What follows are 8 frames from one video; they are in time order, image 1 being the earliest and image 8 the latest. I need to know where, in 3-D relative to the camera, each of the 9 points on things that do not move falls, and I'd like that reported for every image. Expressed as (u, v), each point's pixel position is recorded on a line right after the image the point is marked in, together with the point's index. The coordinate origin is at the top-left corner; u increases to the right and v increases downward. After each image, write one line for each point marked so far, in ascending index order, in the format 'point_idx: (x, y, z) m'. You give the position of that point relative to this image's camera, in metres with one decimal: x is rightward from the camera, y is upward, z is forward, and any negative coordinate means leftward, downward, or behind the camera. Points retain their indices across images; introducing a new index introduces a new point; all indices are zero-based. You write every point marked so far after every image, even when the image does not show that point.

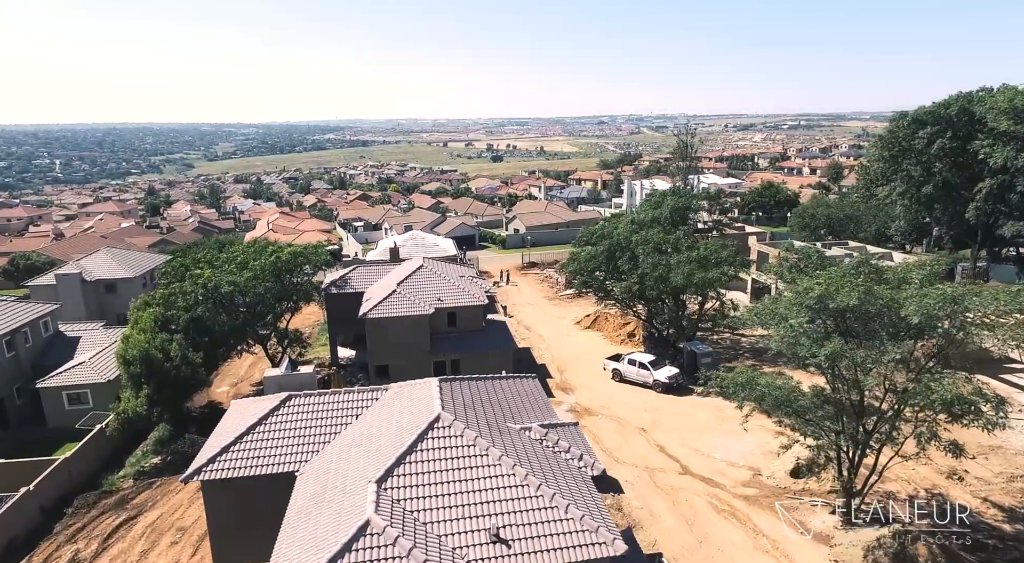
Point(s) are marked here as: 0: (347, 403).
0: (-3.8, -2.8, +14.3) m
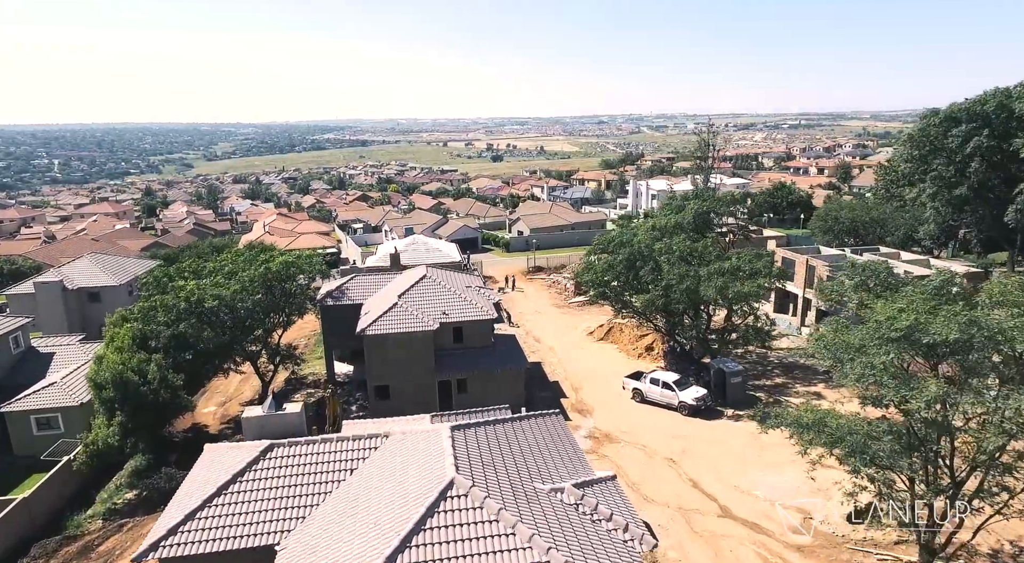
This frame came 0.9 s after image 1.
0: (-3.3, -3.3, +12.0) m
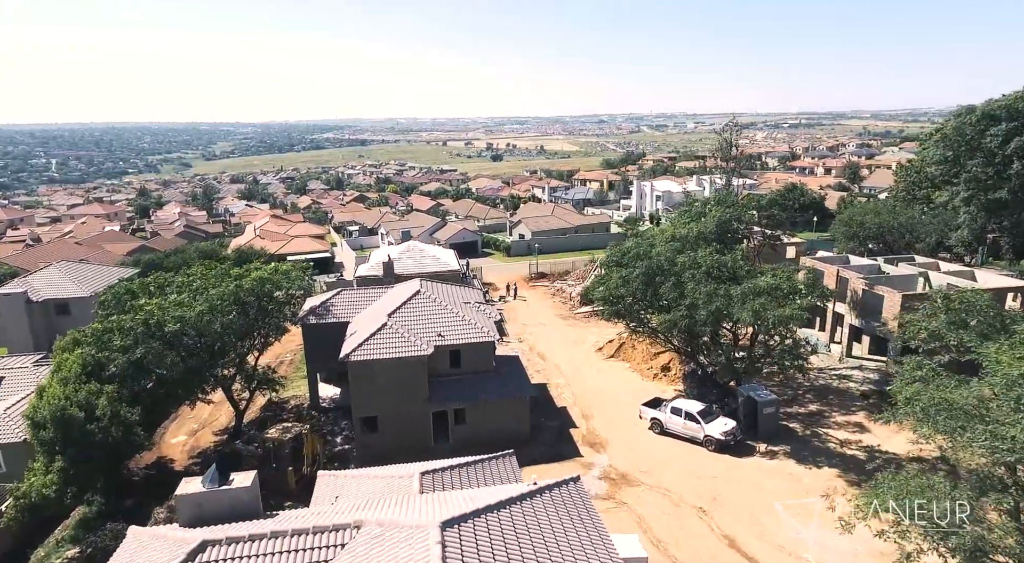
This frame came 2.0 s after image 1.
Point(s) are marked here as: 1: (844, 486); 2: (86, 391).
0: (-3.2, -4.0, +9.1) m
1: (+10.2, -6.3, +19.2) m
2: (-13.0, -3.3, +18.9) m
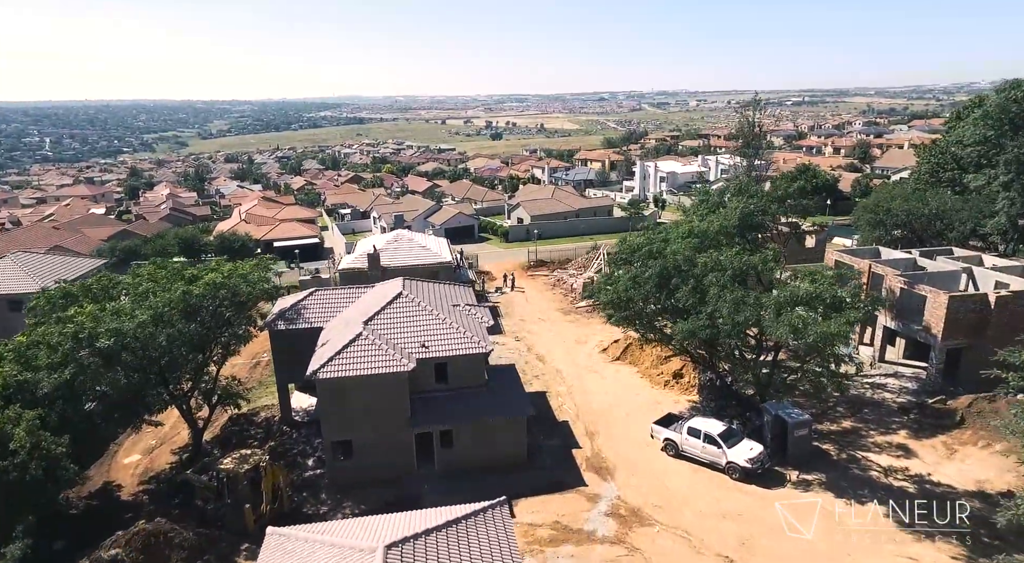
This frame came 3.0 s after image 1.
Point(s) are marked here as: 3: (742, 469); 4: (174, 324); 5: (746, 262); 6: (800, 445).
0: (-3.4, -4.6, +6.2) m
1: (+10.0, -6.5, +16.4) m
2: (-13.1, -3.6, +15.9) m
3: (+7.0, -5.7, +19.0) m
4: (-10.4, -1.3, +19.0) m
5: (+7.3, +0.6, +19.1) m
6: (+9.1, -5.2, +19.7) m
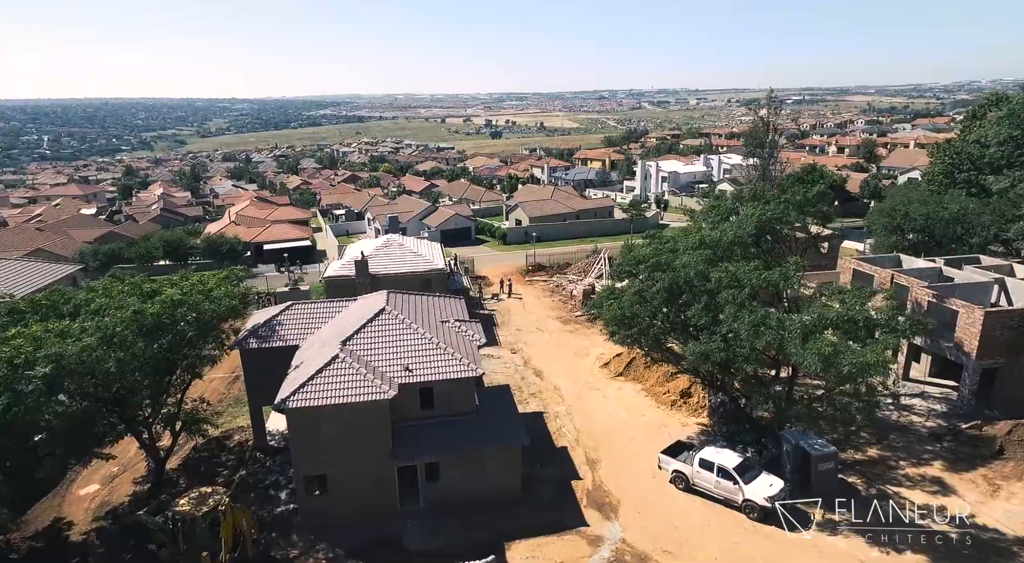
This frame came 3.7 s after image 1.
0: (-3.6, -5.1, +4.2) m
1: (+9.8, -7.0, +14.4) m
2: (-13.4, -4.1, +14.0) m
3: (+6.8, -6.2, +17.0) m
4: (-10.6, -1.8, +17.1) m
5: (+7.1, +0.1, +17.1) m
6: (+8.9, -5.7, +17.8) m
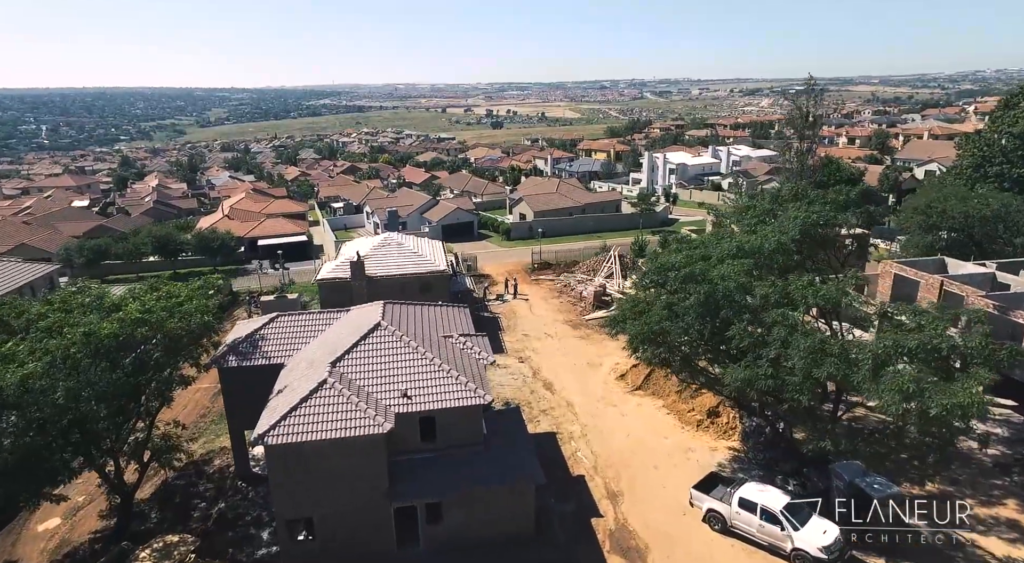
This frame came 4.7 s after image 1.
0: (-3.3, -5.6, +2.0) m
1: (+10.2, -7.4, +12.1) m
2: (-13.0, -4.5, +11.7) m
3: (+7.1, -6.6, +14.7) m
4: (-10.3, -2.1, +14.7) m
5: (+7.4, -0.2, +14.8) m
6: (+9.3, -6.0, +15.5) m
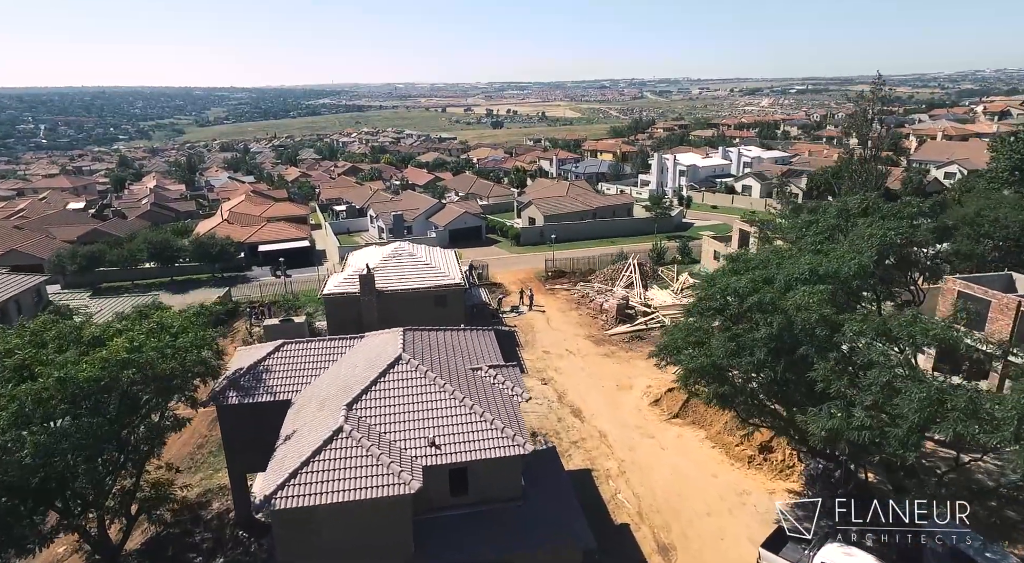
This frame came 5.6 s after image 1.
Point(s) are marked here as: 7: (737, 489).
0: (-2.2, -6.3, -0.2) m
1: (+11.2, -8.1, +10.0) m
2: (-12.0, -5.1, +9.5) m
3: (+8.1, -7.3, +12.6) m
4: (-9.3, -2.8, +12.6) m
5: (+8.4, -0.9, +12.6) m
6: (+10.3, -6.7, +13.3) m
7: (+6.8, -6.3, +18.8) m
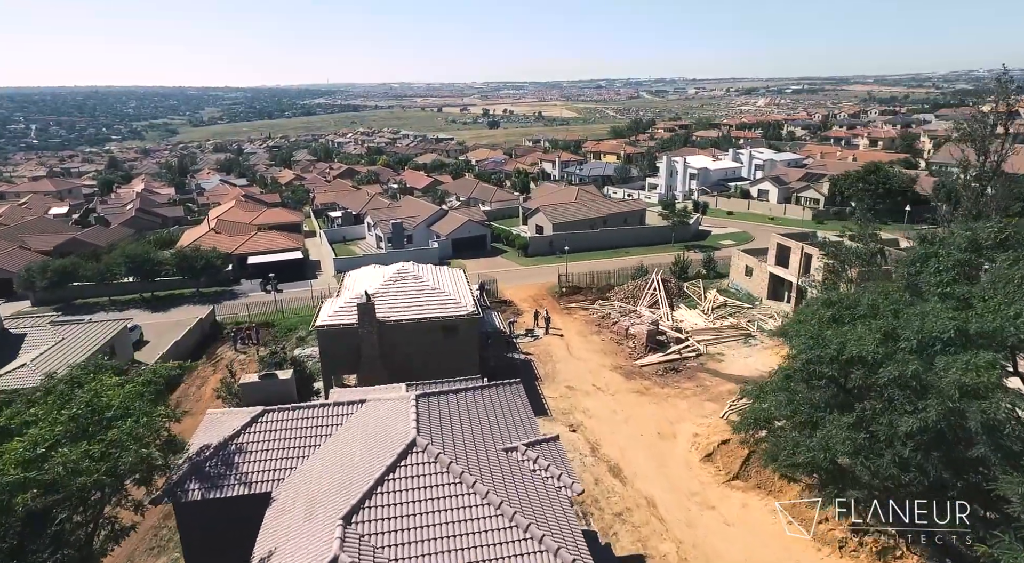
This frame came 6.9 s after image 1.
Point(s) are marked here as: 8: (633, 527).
0: (-1.2, -7.5, -4.0) m
1: (+12.2, -9.3, +6.3) m
2: (-11.0, -6.3, +5.6) m
3: (+9.1, -8.4, +8.8) m
4: (-8.3, -4.0, +8.7) m
5: (+9.4, -2.1, +8.9) m
6: (+11.2, -7.9, +9.6) m
7: (+7.7, -7.4, +15.0) m
8: (+3.4, -6.9, +17.6) m
